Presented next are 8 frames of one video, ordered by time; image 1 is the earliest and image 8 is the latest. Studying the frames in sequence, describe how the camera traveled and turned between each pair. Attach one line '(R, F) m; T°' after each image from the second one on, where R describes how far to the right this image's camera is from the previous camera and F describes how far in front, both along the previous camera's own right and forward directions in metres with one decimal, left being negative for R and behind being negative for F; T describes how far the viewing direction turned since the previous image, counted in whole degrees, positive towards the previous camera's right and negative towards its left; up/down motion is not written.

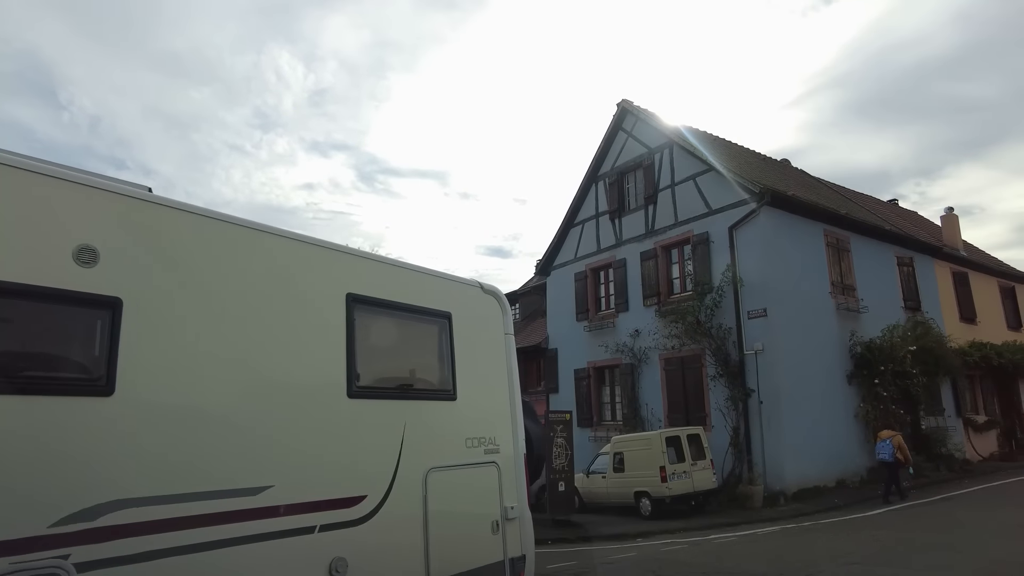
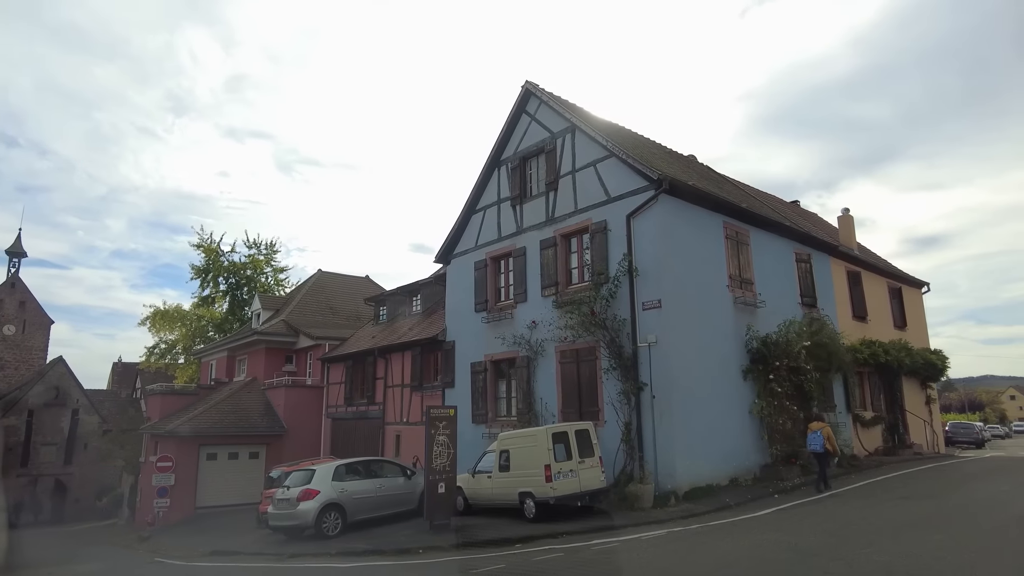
(+0.9, +1.1) m; +7°
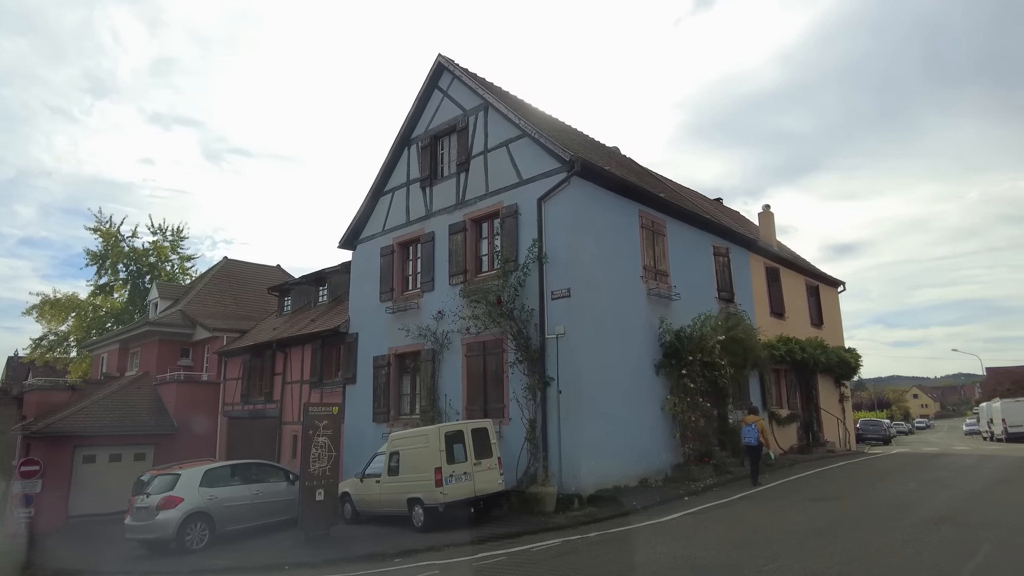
(+0.8, +1.2) m; +6°
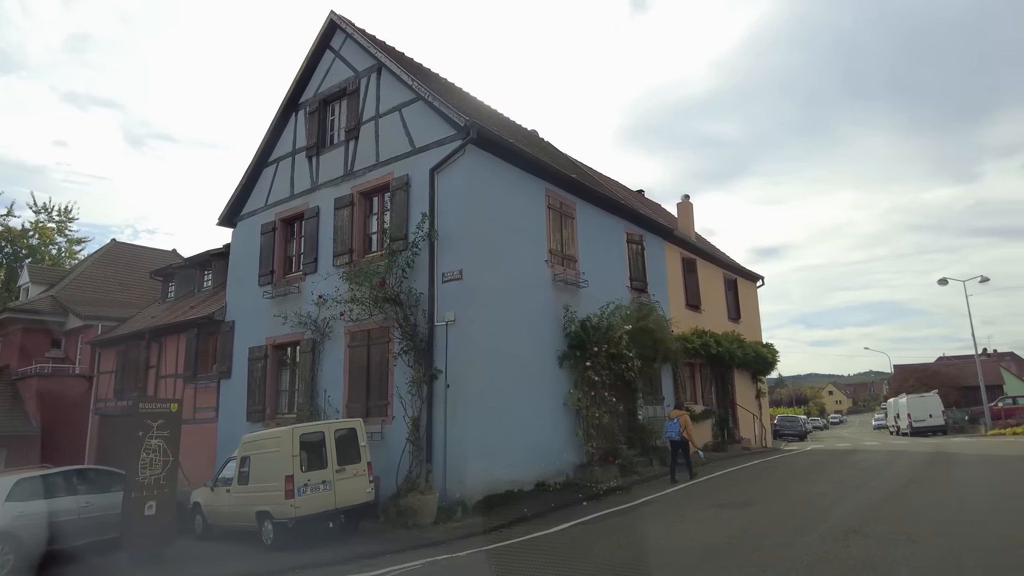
(+1.0, +1.5) m; +6°
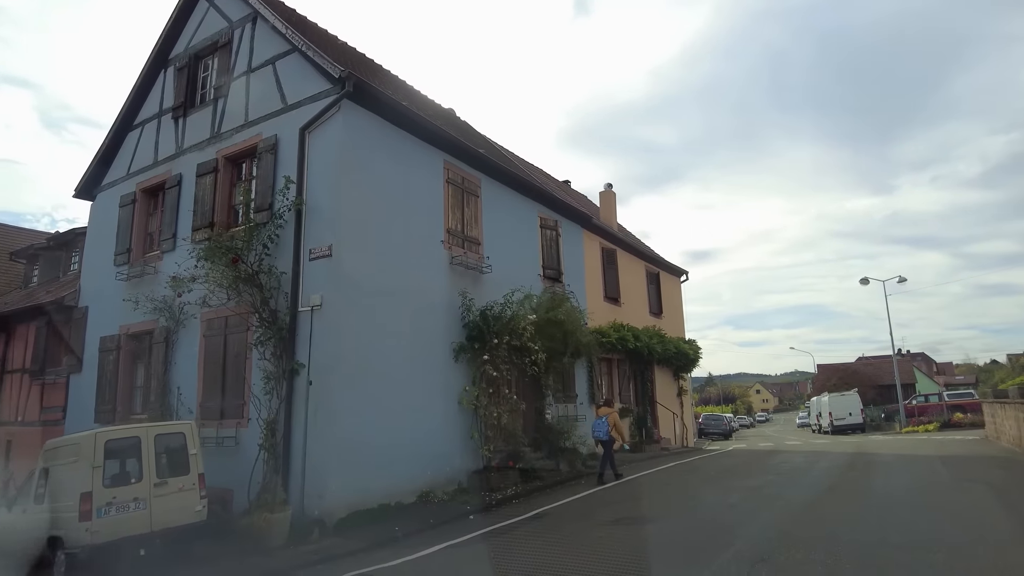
(+0.9, +1.5) m; +5°
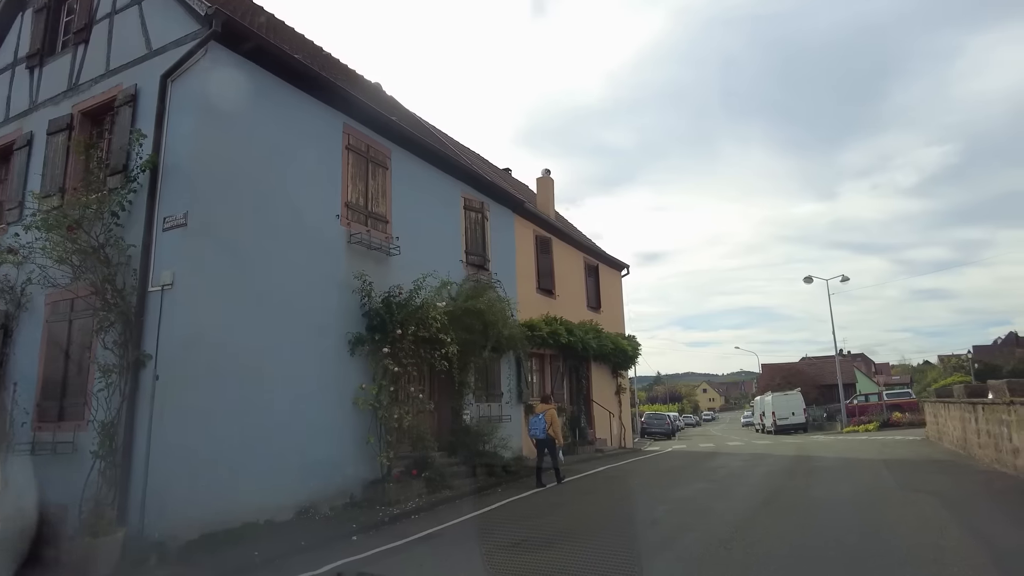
(+0.8, +1.4) m; +4°
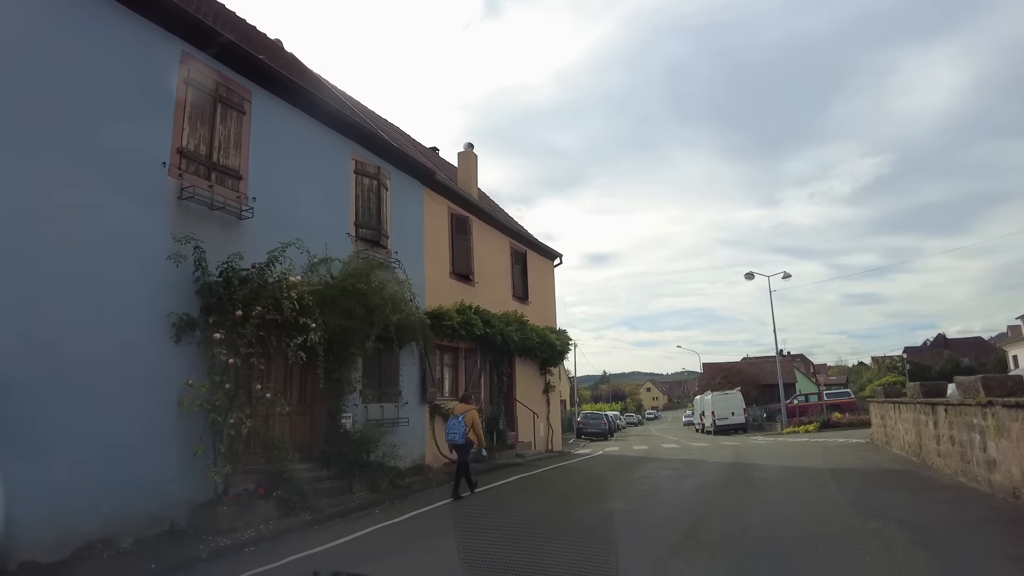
(+1.0, +2.1) m; +4°
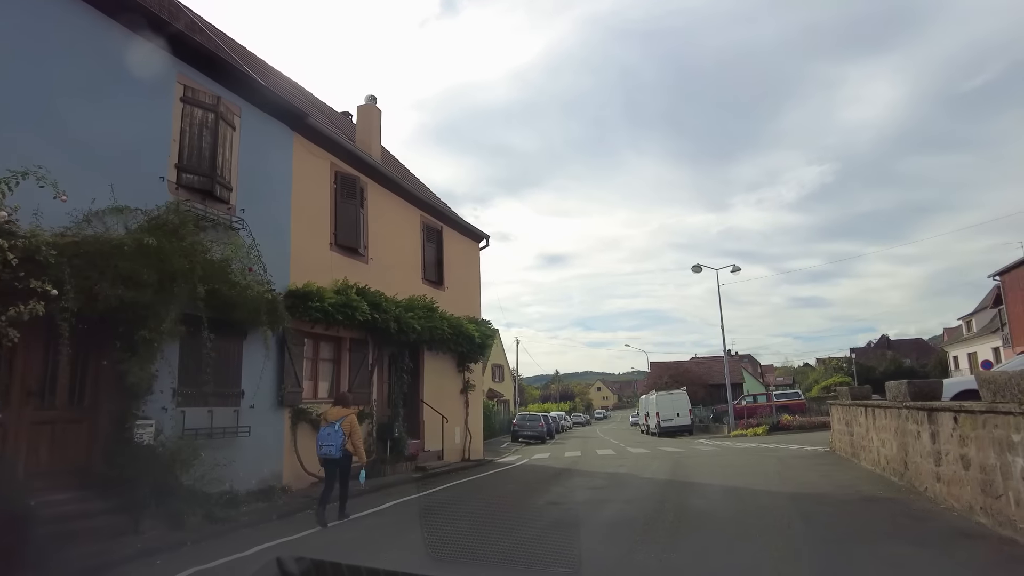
(+1.1, +2.8) m; +4°
